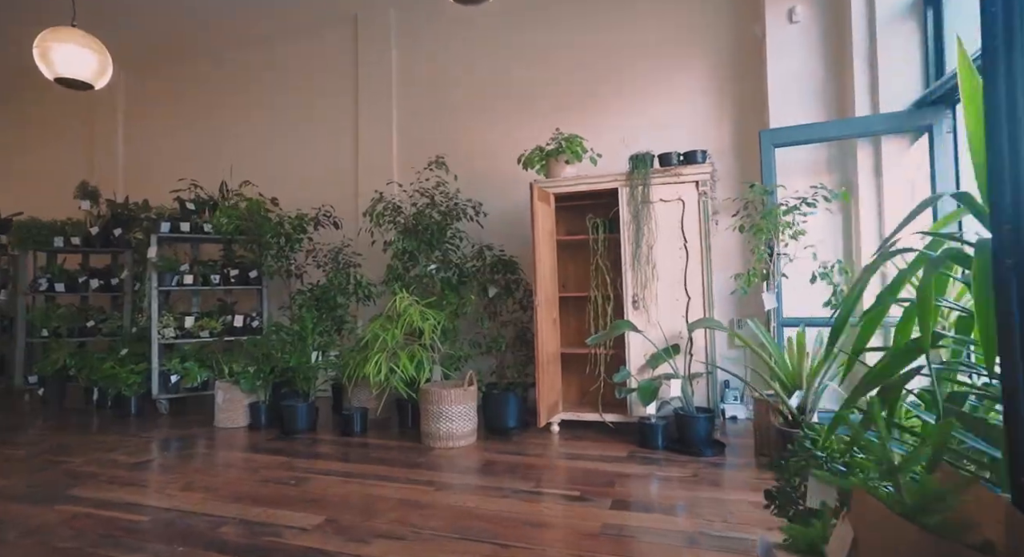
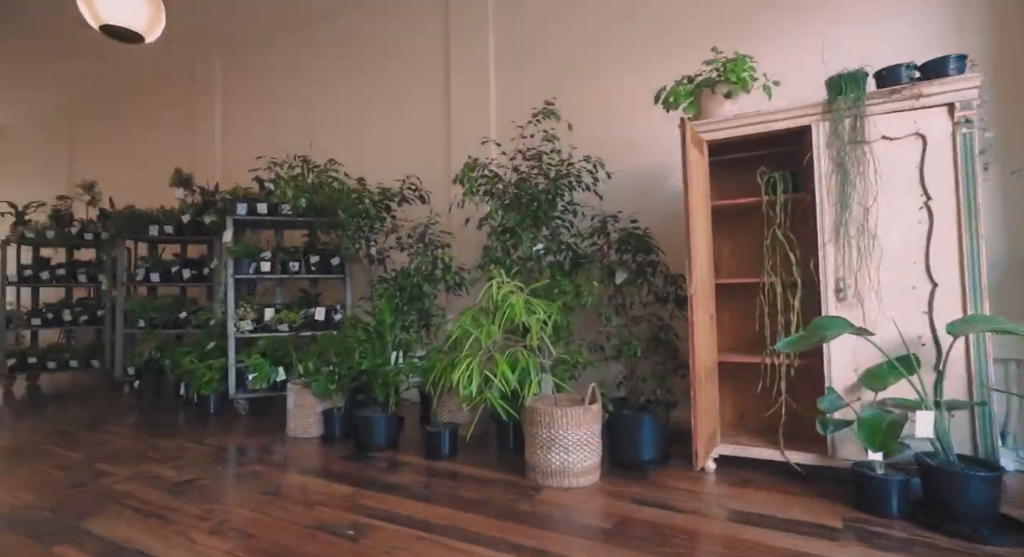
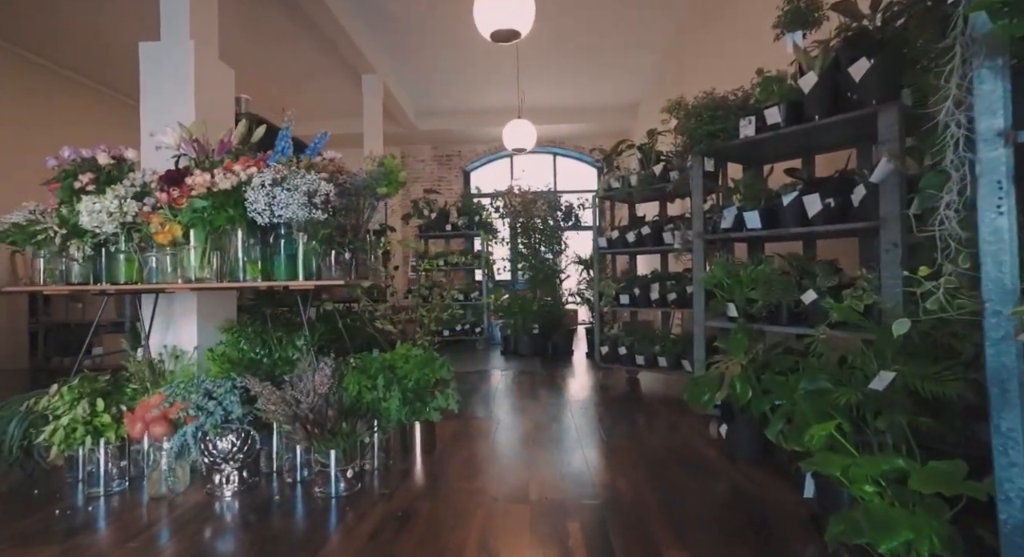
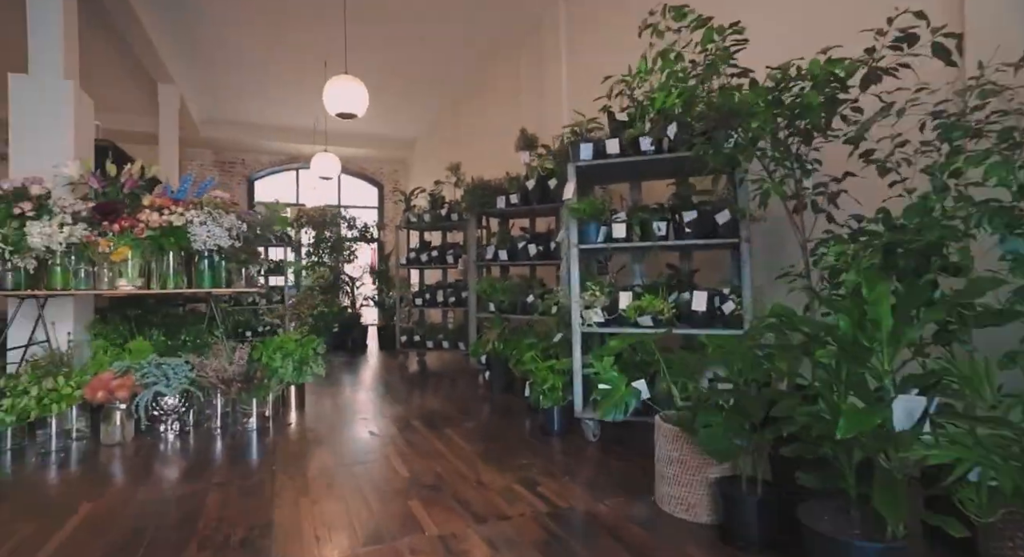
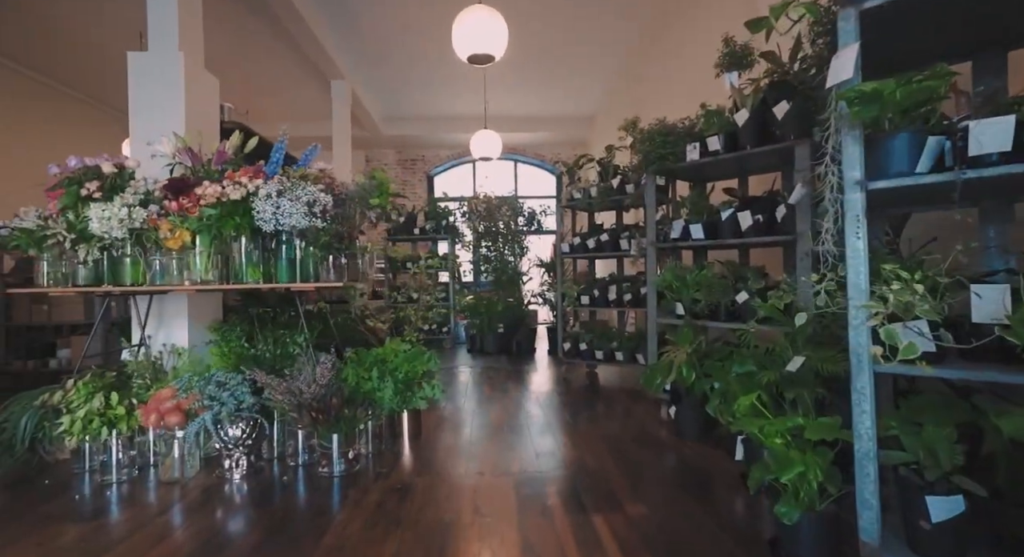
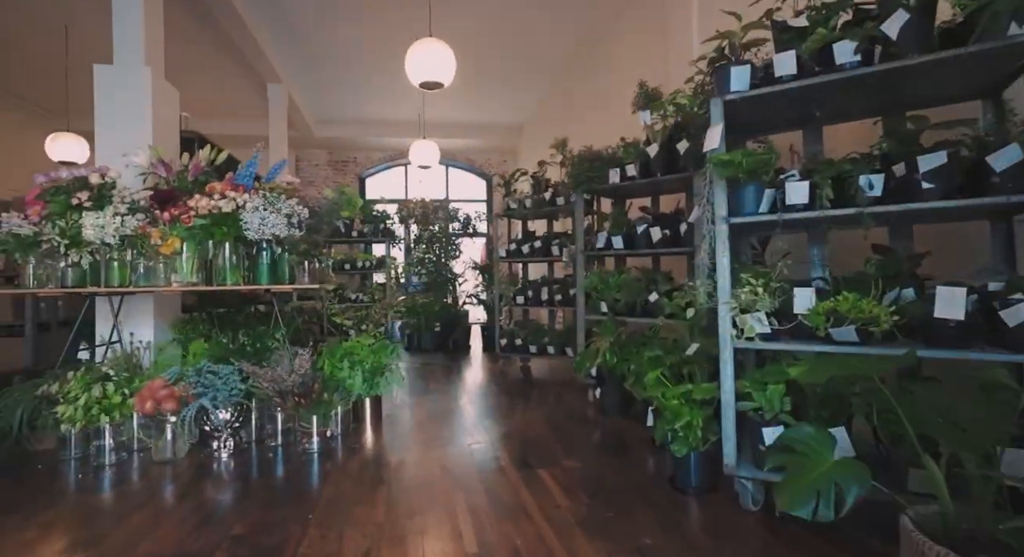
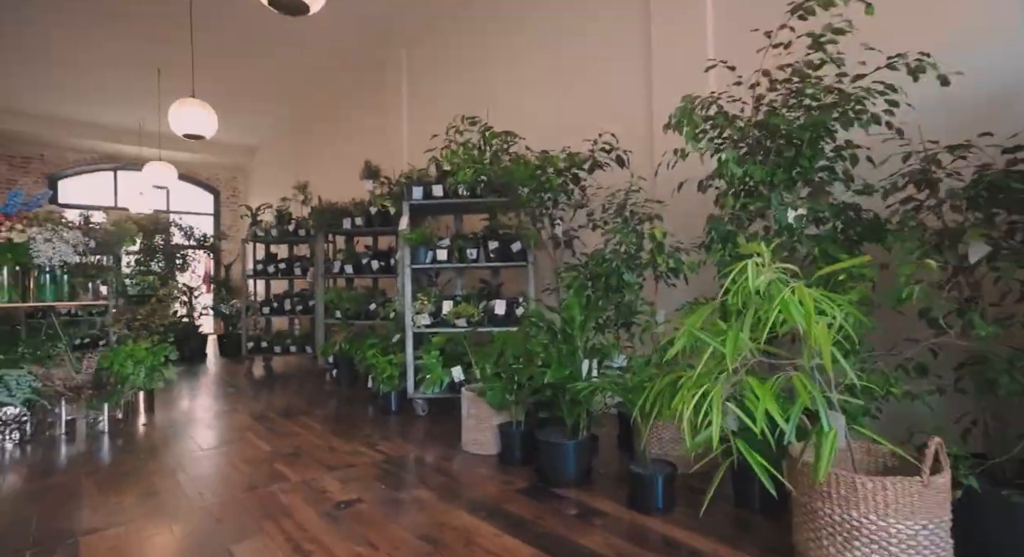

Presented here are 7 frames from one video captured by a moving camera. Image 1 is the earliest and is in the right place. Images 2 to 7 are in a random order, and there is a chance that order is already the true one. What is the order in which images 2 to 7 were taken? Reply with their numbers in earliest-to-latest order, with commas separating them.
2, 7, 4, 6, 5, 3
